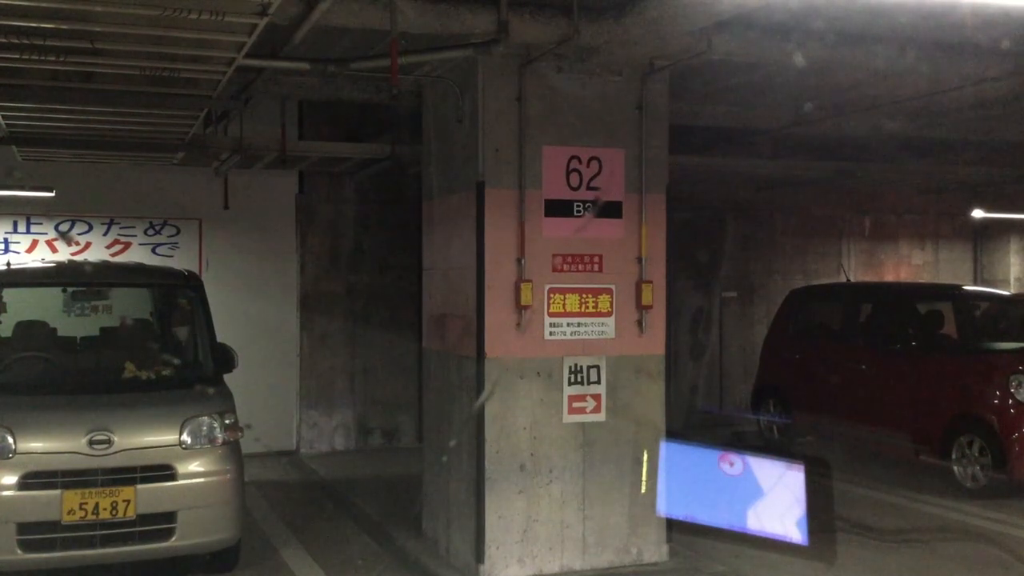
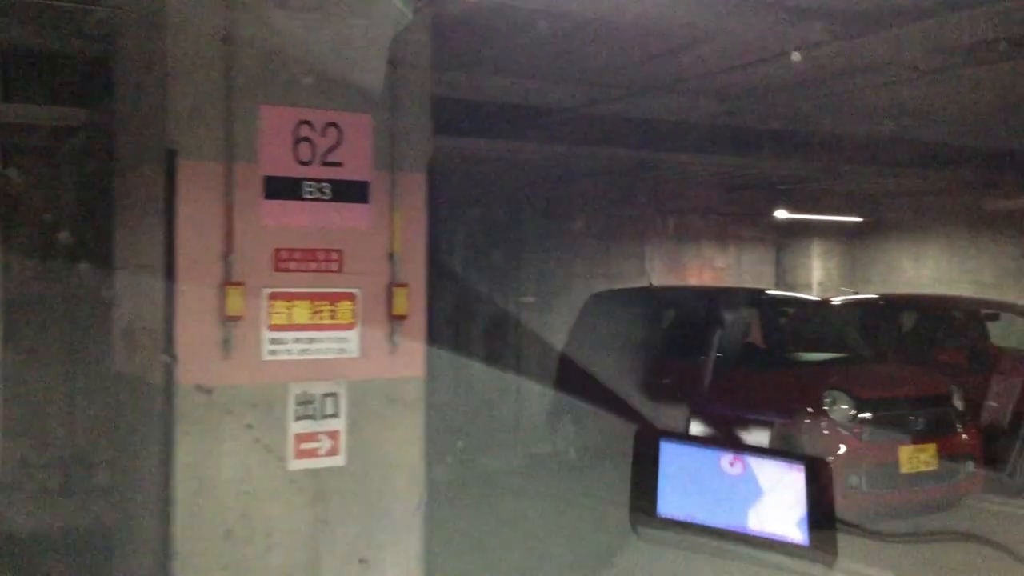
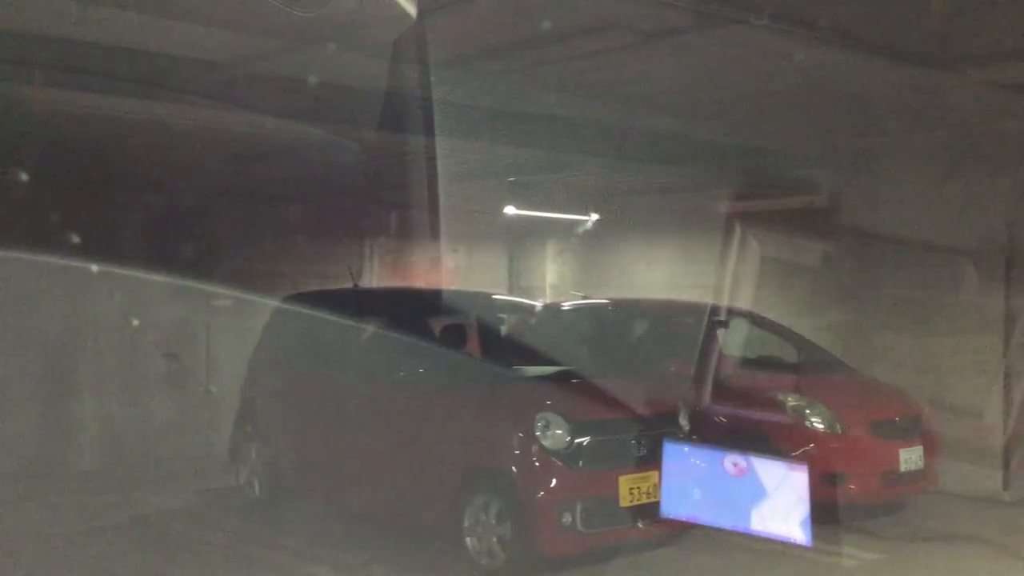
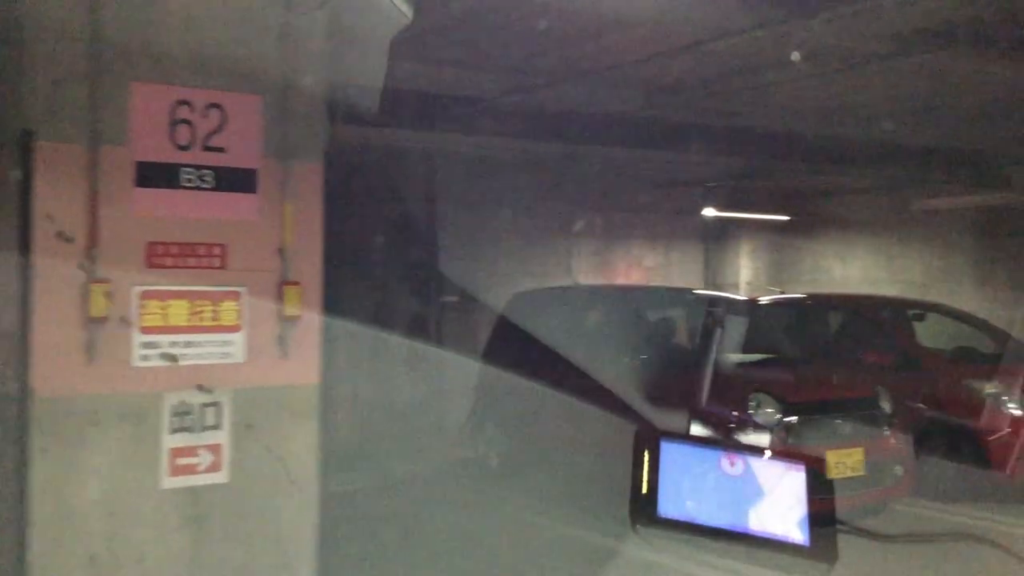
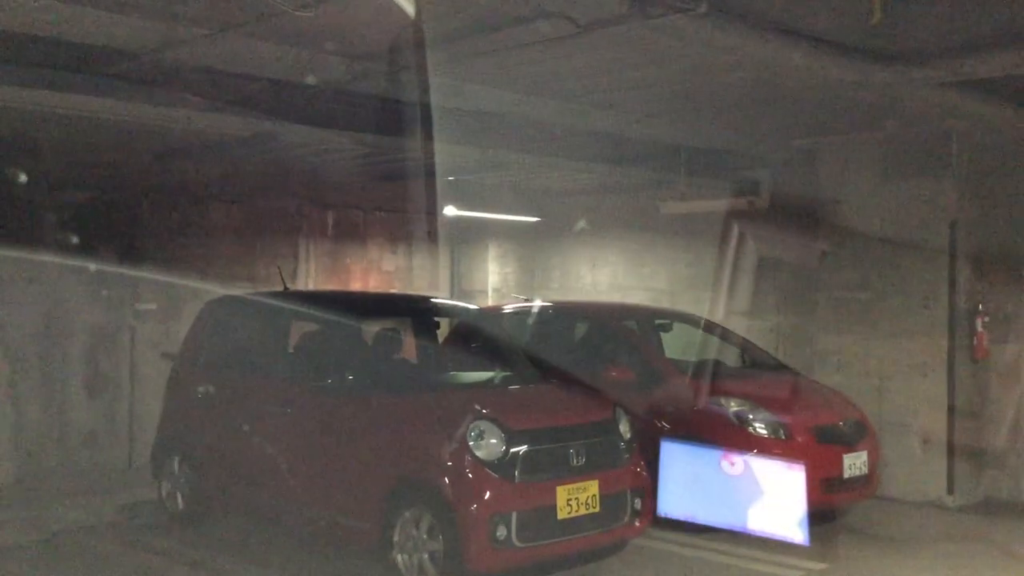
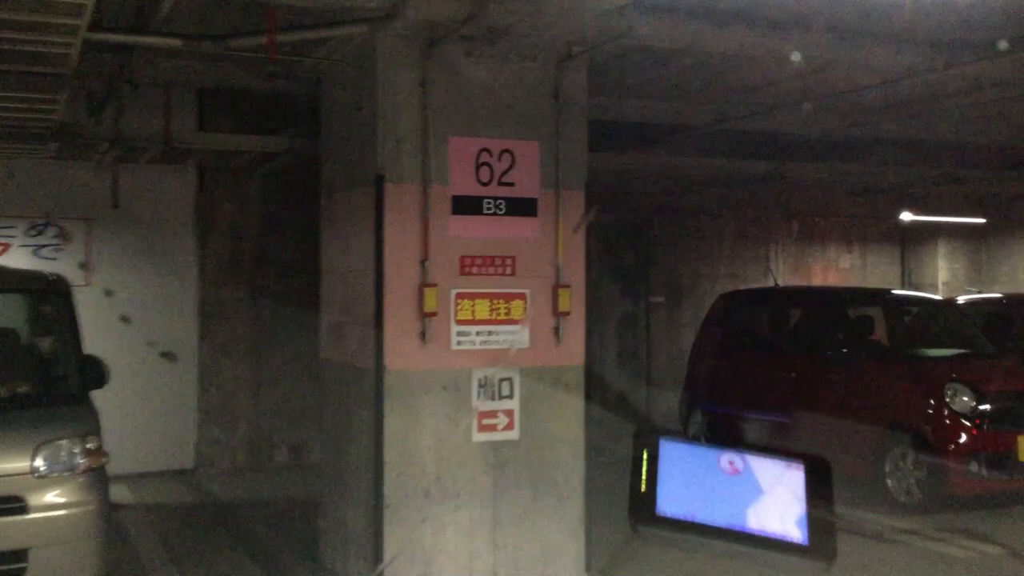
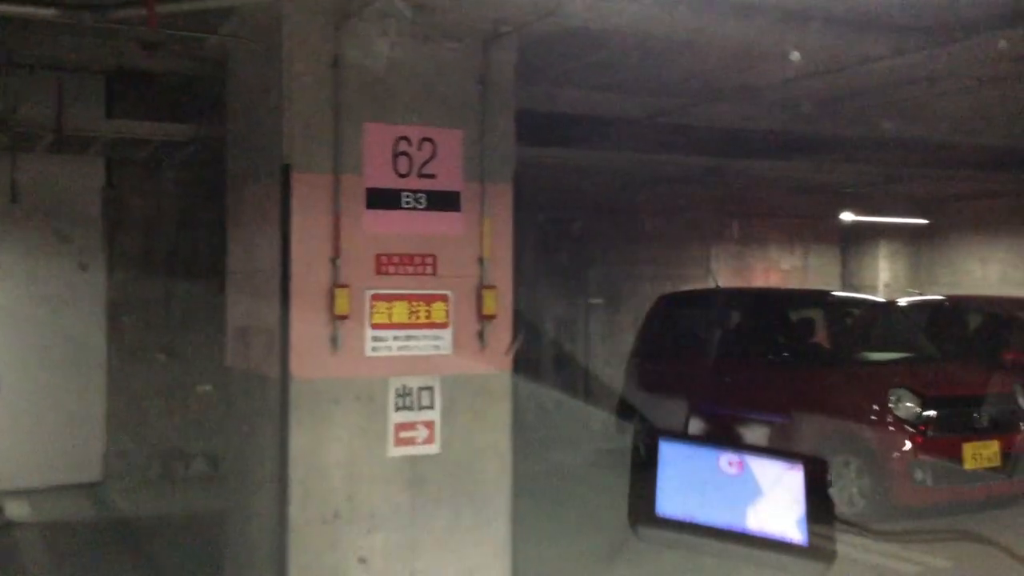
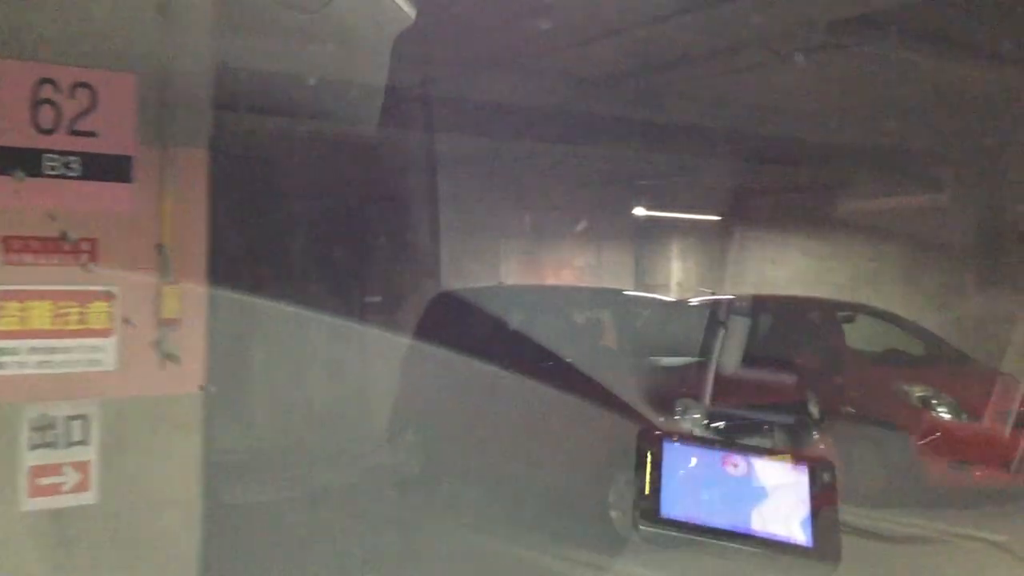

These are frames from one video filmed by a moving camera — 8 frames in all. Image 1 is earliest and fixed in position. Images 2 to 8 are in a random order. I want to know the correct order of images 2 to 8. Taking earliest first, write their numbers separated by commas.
6, 7, 2, 4, 8, 3, 5
